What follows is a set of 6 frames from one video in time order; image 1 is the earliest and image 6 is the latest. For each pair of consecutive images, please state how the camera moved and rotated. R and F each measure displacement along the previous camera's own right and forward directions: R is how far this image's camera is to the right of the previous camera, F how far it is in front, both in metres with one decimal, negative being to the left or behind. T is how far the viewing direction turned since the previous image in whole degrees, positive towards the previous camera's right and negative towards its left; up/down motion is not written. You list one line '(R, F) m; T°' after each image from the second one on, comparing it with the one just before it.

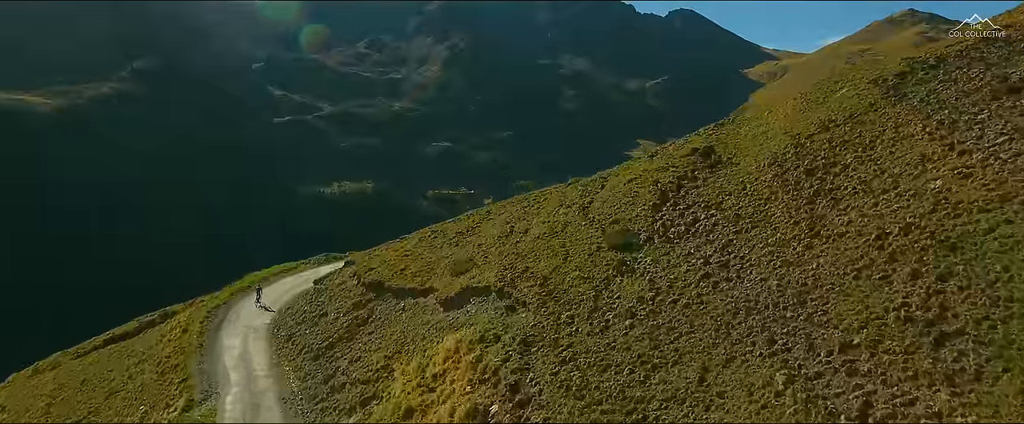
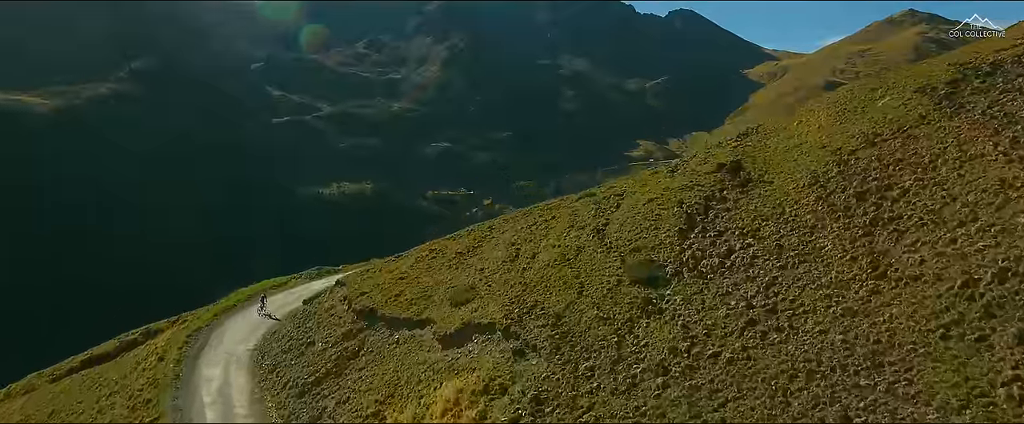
(-0.1, +1.1) m; 0°
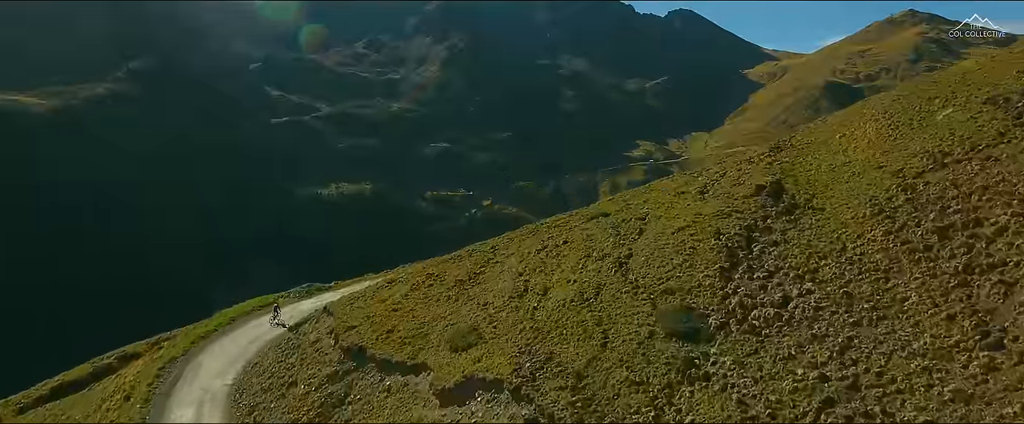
(-0.1, +1.3) m; 0°
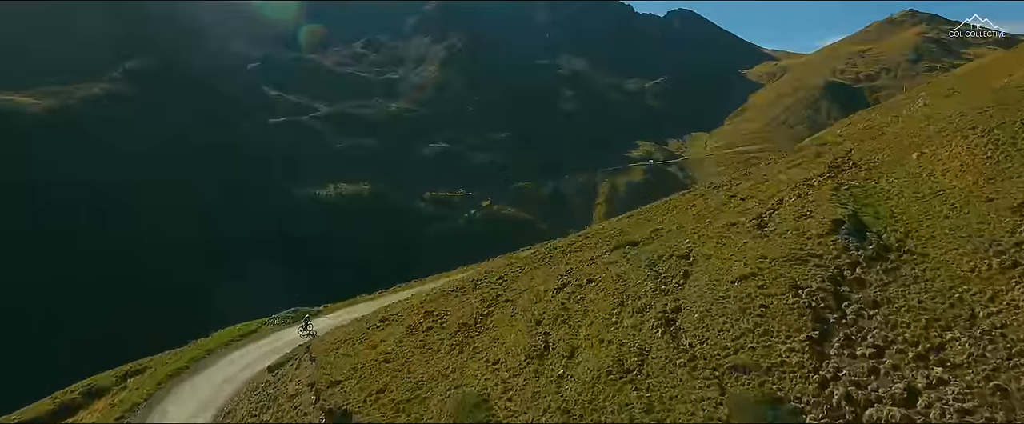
(-0.2, +1.6) m; 0°
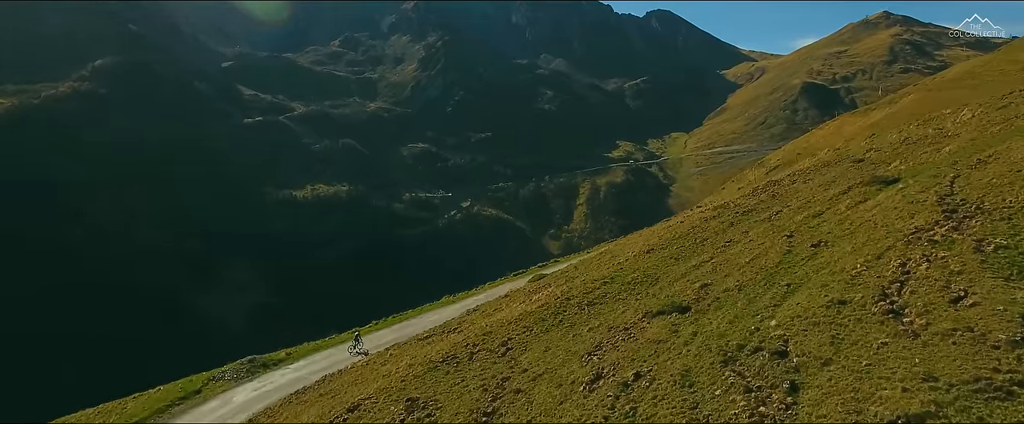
(-0.7, +5.2) m; +2°
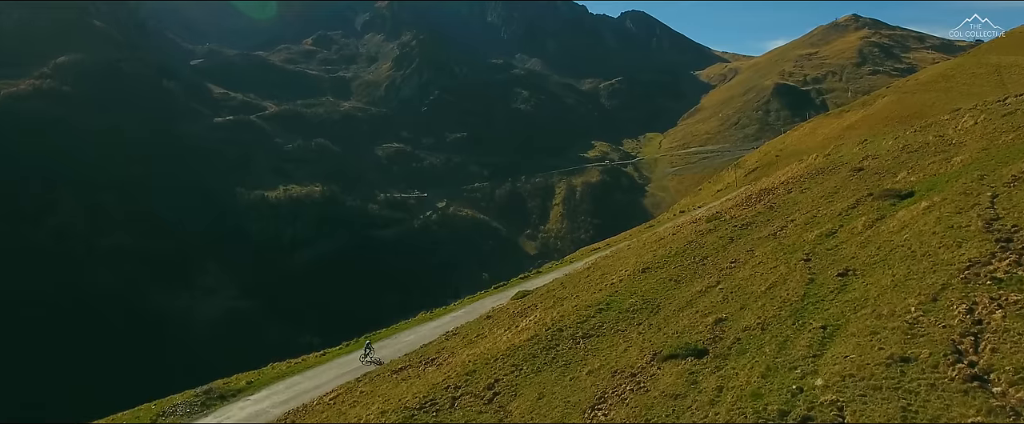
(-0.4, +3.1) m; +2°
